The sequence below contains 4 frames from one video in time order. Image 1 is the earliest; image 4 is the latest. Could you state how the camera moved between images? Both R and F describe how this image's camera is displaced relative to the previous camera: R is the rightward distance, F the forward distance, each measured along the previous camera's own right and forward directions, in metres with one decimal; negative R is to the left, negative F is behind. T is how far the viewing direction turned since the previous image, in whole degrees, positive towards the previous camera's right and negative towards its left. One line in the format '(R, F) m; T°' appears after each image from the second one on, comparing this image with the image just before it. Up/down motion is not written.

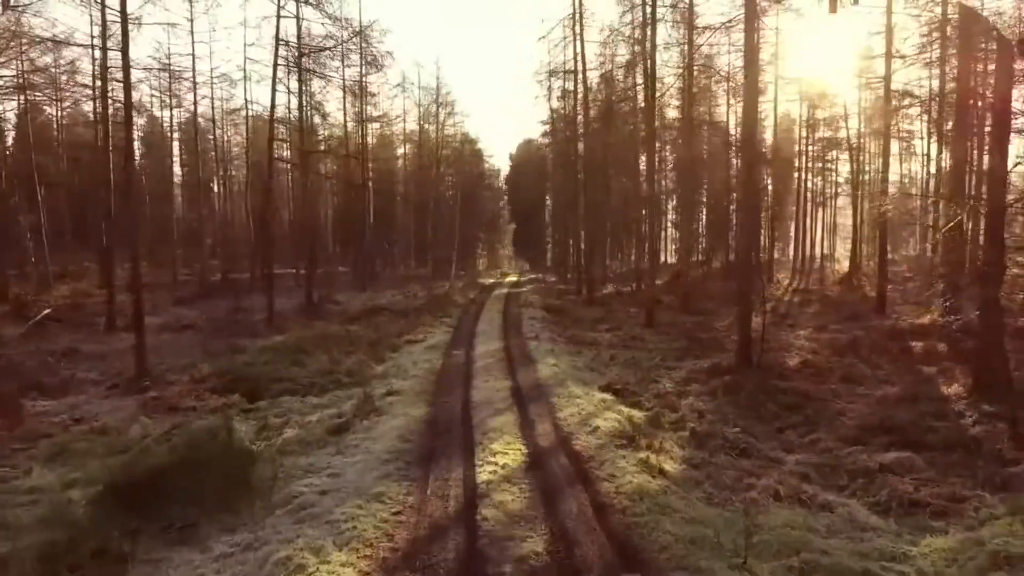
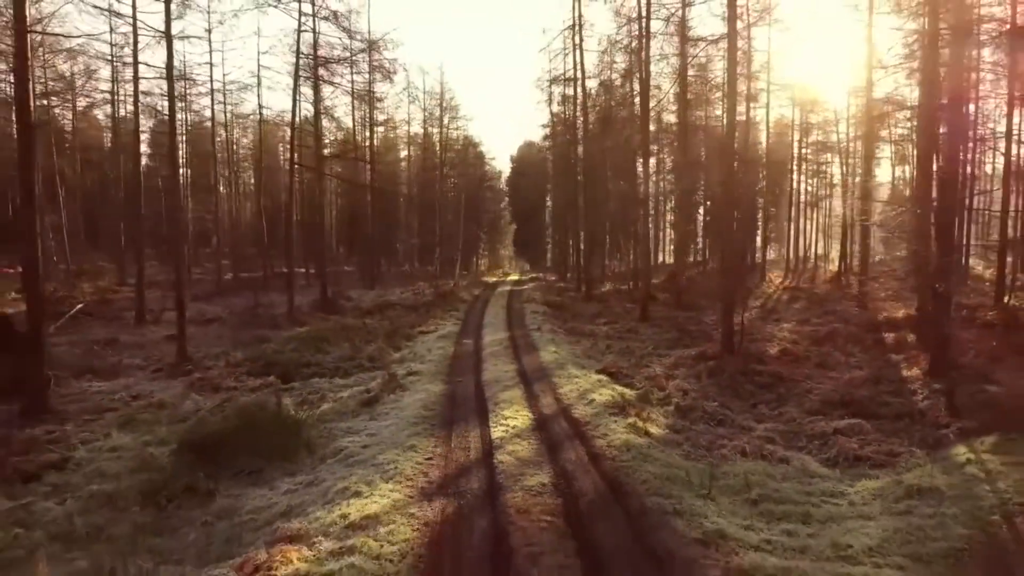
(-0.1, -1.4) m; 0°
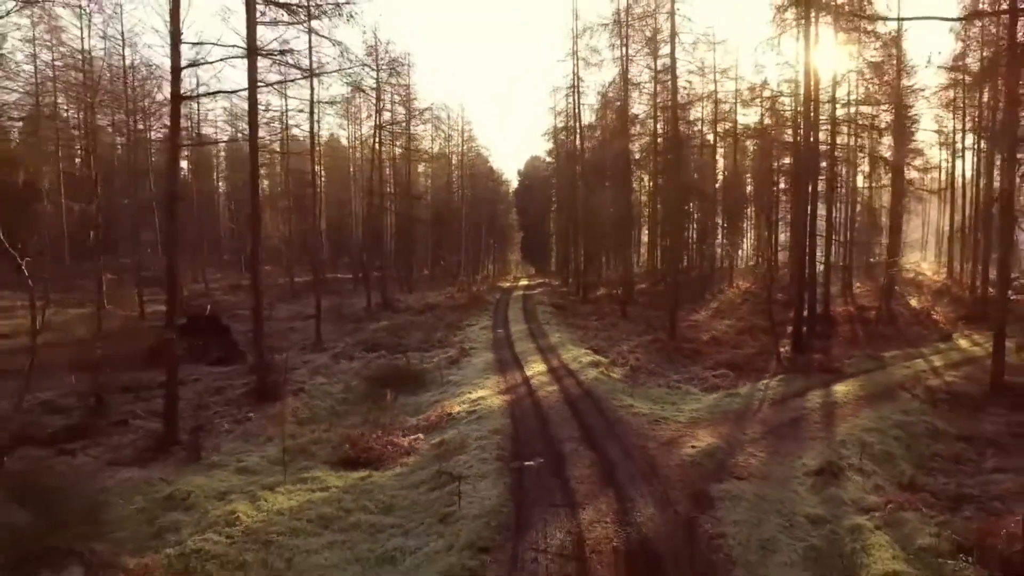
(-0.7, -7.6) m; 0°
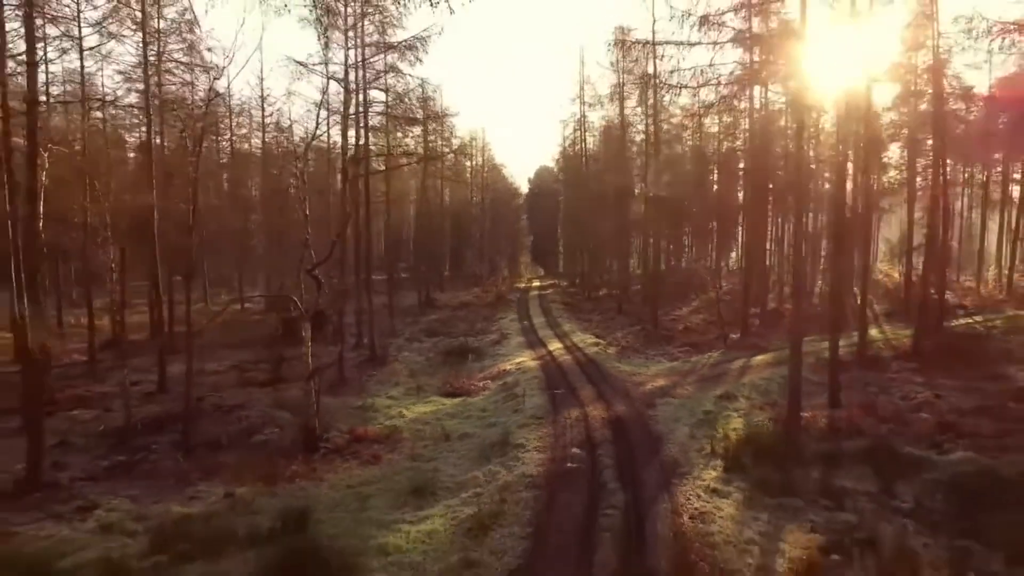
(-1.0, -7.4) m; -1°
